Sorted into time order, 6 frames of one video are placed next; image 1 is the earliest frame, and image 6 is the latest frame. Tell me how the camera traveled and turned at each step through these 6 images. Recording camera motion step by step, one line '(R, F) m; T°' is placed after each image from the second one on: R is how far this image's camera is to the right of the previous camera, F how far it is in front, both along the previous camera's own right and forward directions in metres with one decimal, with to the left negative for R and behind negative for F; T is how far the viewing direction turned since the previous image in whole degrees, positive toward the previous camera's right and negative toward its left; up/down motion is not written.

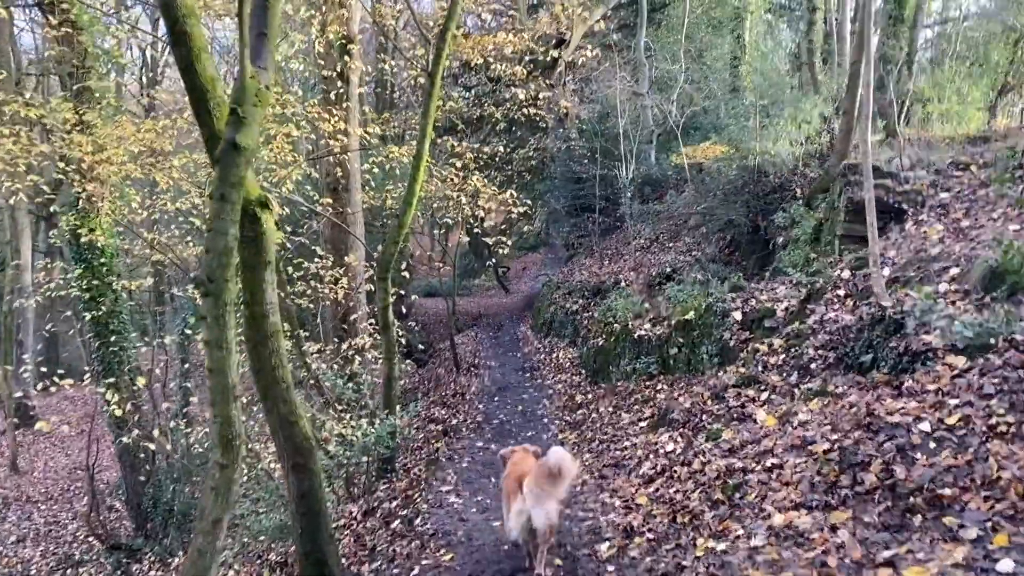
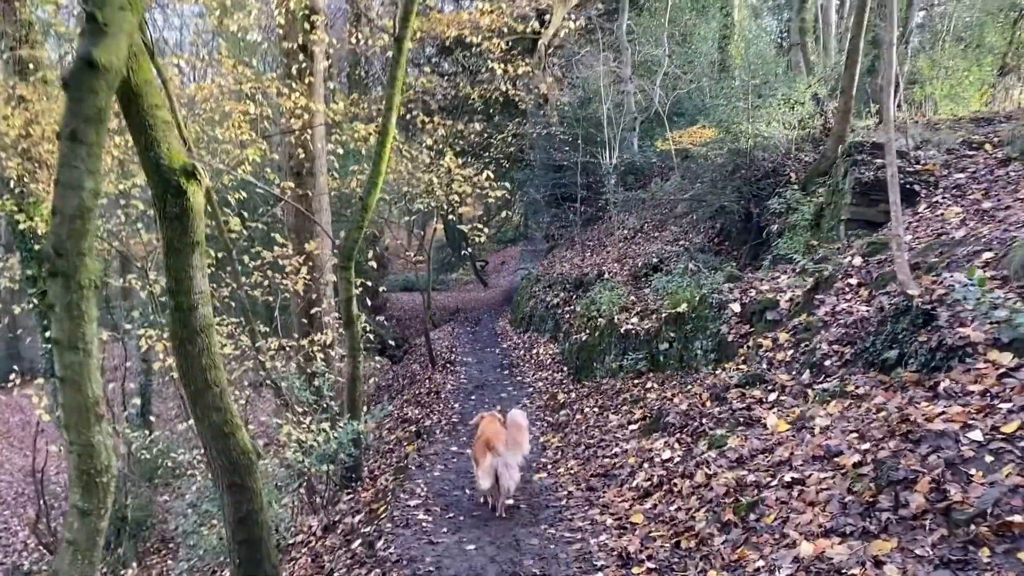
(0.0, +0.9) m; +1°
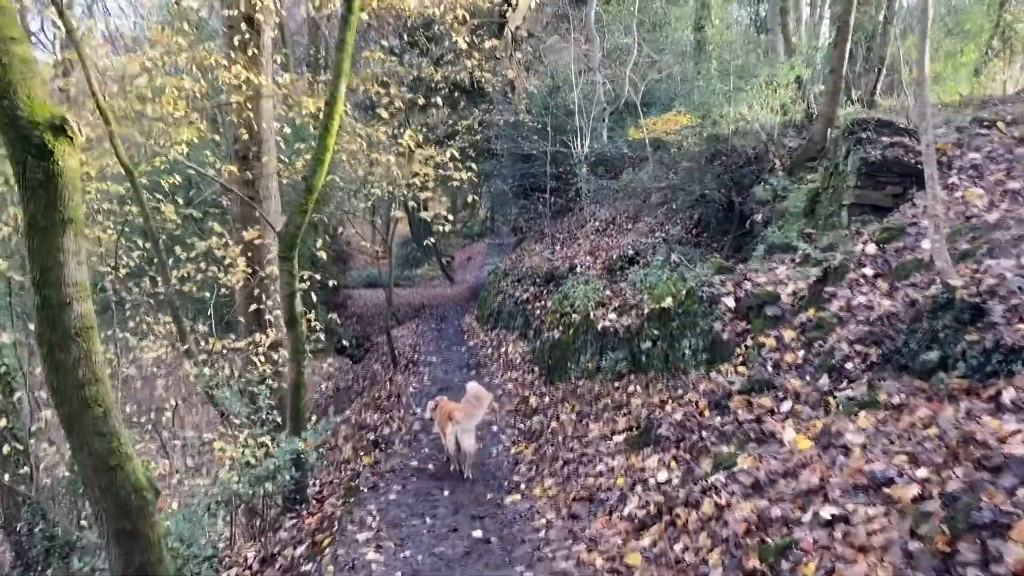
(0.0, +1.1) m; +2°
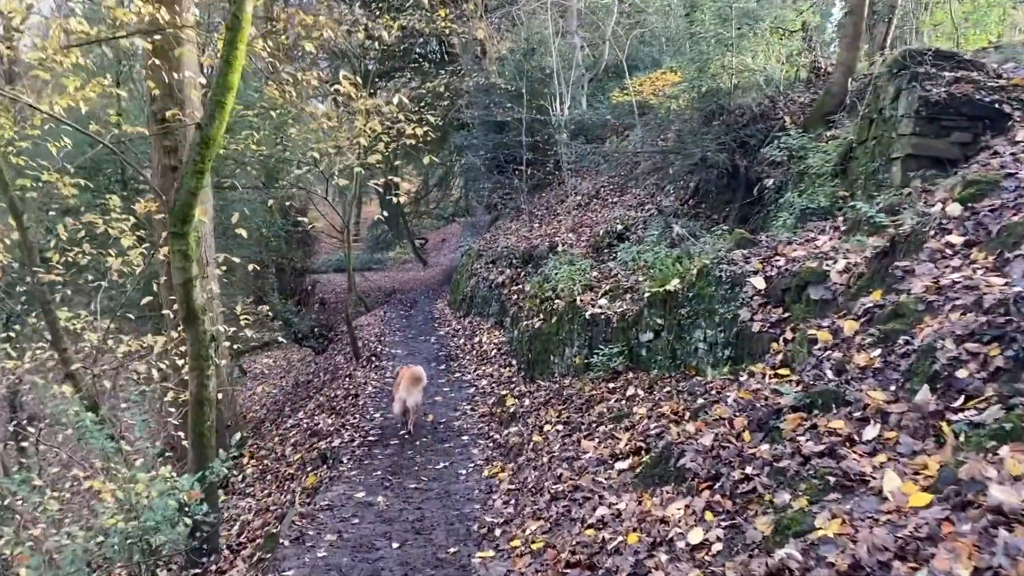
(+0.1, +1.9) m; +1°
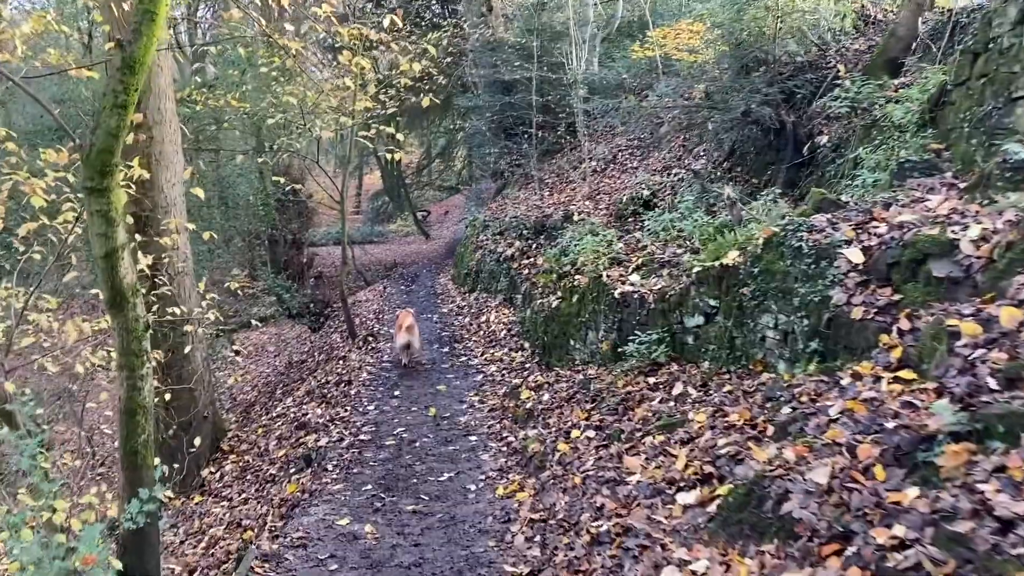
(-0.1, +1.5) m; 0°
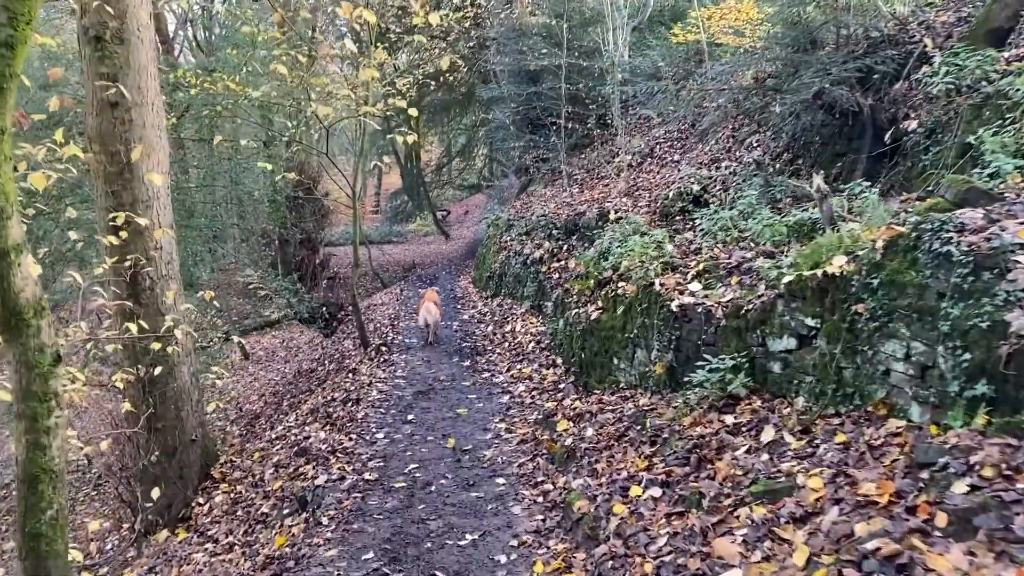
(-0.1, +1.4) m; -1°
